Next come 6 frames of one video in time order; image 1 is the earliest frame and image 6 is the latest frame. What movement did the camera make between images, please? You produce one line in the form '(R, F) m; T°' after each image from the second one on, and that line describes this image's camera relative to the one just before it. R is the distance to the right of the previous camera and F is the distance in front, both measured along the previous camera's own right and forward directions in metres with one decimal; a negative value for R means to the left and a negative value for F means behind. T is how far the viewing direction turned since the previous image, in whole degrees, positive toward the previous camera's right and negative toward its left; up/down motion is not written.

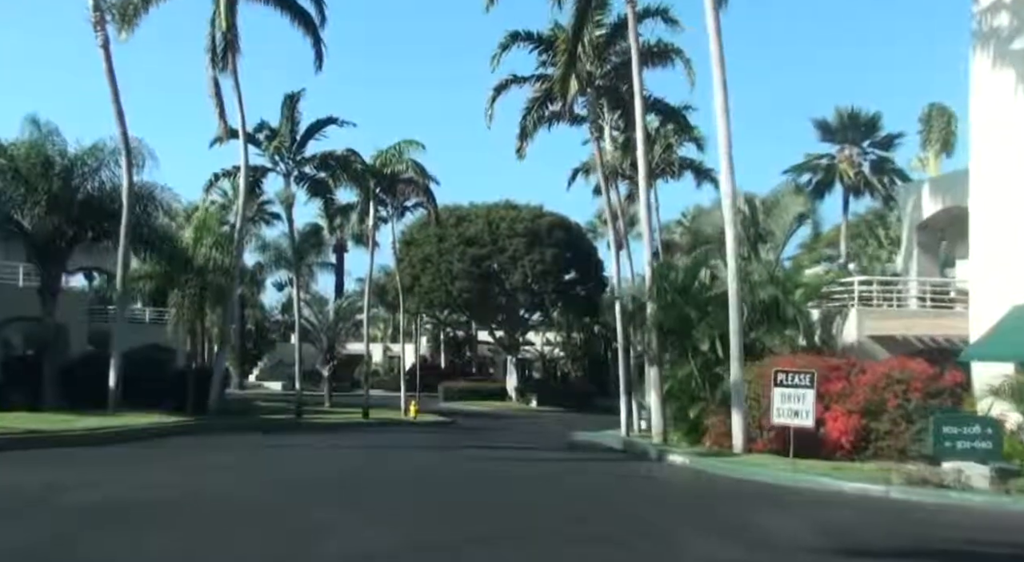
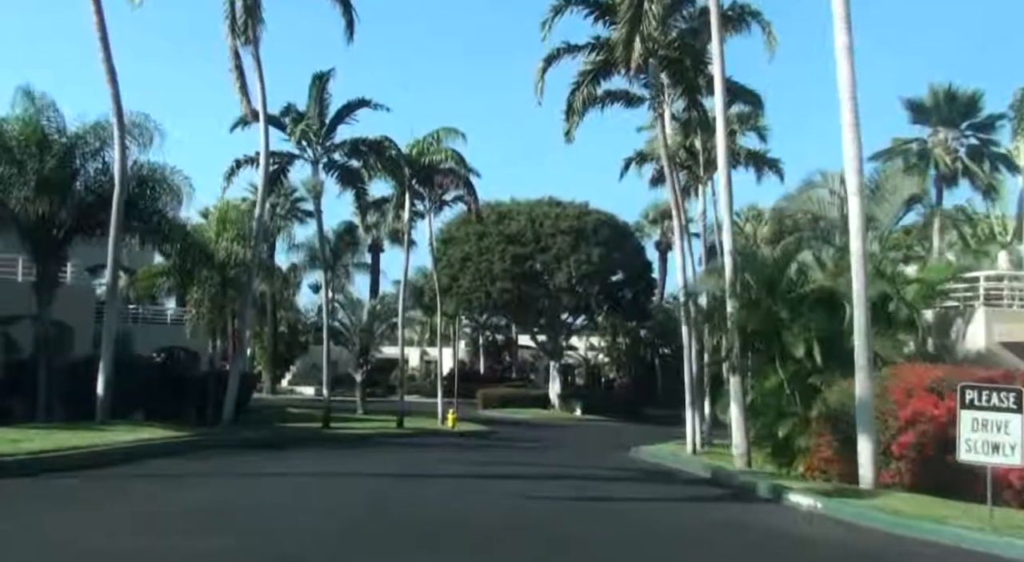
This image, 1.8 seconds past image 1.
(-0.4, +3.6) m; -2°
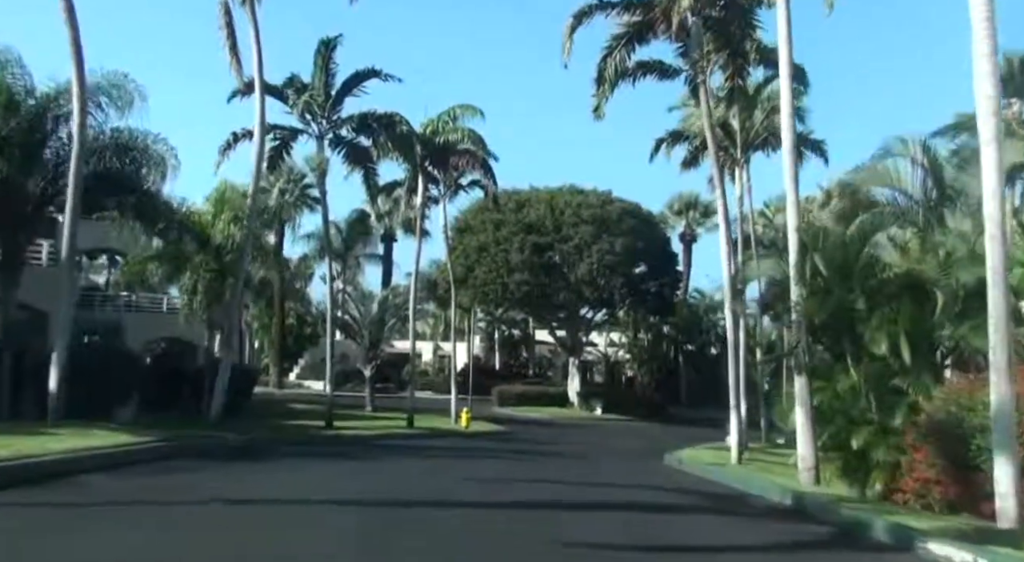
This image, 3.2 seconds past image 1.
(-0.2, +3.1) m; -1°
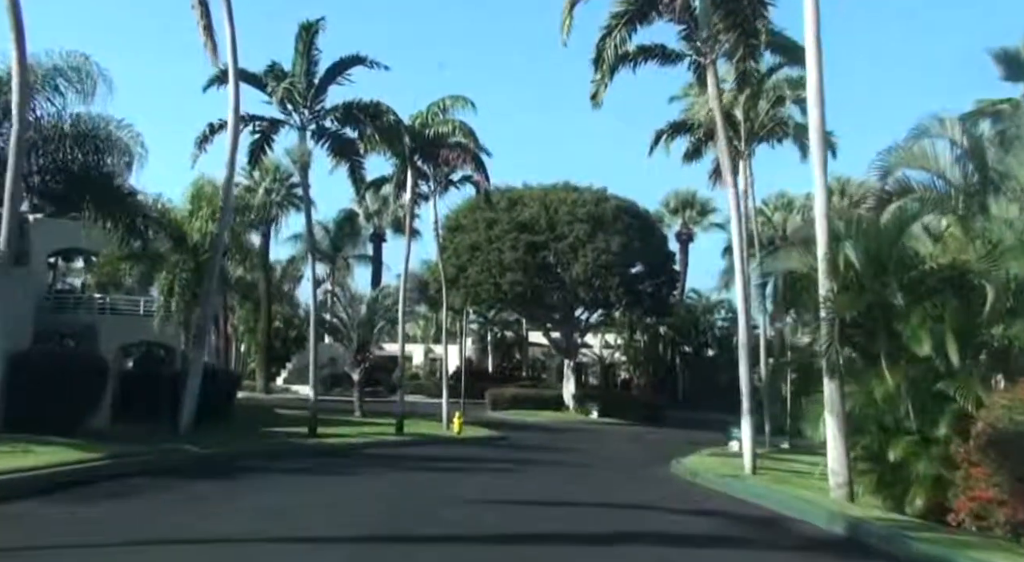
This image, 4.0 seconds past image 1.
(-0.1, +1.8) m; 0°
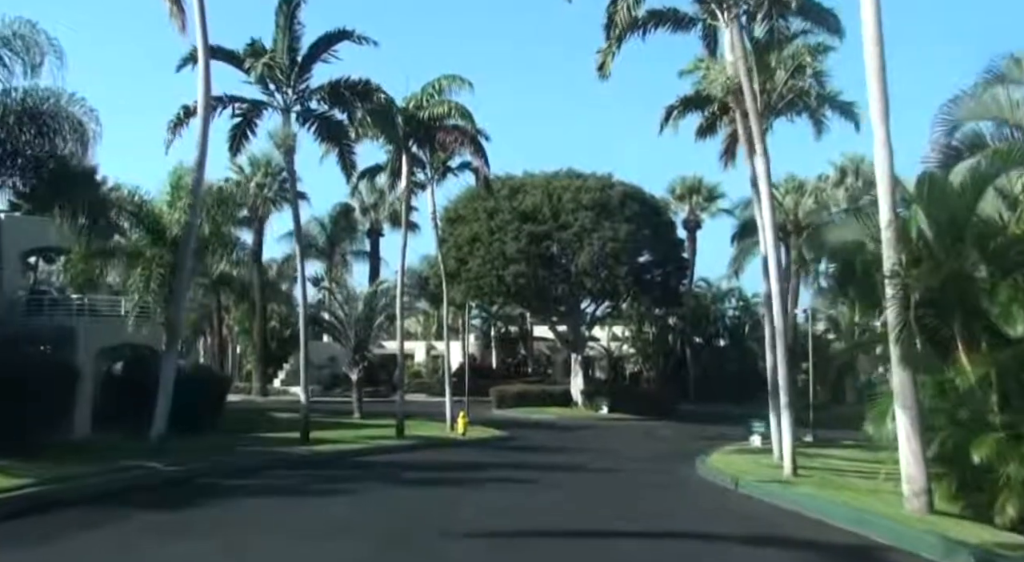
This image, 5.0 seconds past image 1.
(-0.1, +2.4) m; 0°
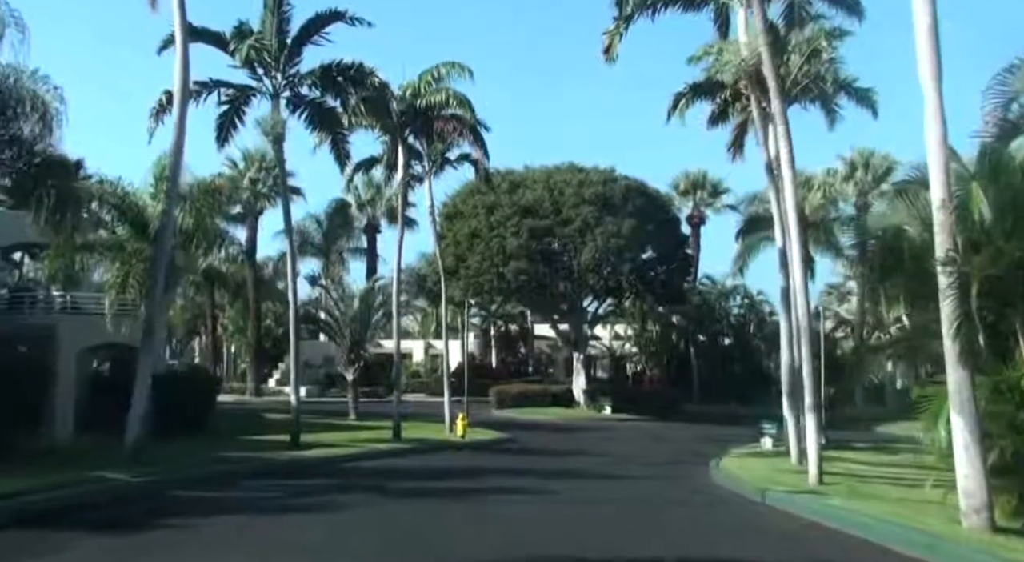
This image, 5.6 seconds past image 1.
(-0.1, +1.5) m; 0°
